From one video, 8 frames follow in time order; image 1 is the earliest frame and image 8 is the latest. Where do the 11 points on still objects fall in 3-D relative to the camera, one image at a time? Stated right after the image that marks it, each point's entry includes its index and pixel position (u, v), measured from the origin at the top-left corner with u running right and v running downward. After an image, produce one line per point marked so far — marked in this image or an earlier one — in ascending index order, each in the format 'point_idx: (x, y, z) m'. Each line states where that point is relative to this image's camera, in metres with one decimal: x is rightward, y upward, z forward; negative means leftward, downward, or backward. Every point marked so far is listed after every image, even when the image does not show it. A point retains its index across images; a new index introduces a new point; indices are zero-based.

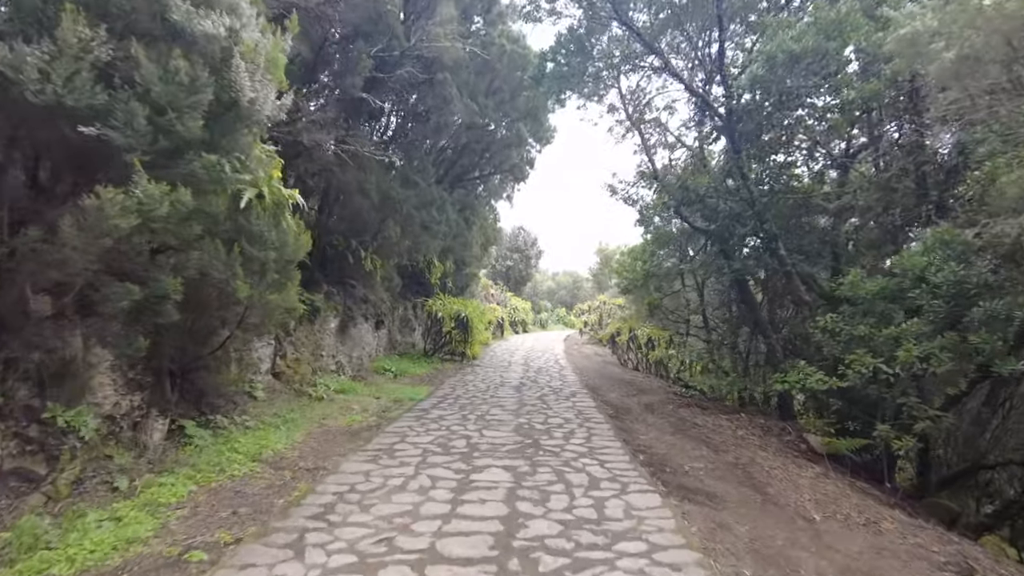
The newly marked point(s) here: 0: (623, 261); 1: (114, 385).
0: (+2.2, +0.5, +12.9) m
1: (-2.3, -0.6, +3.8) m
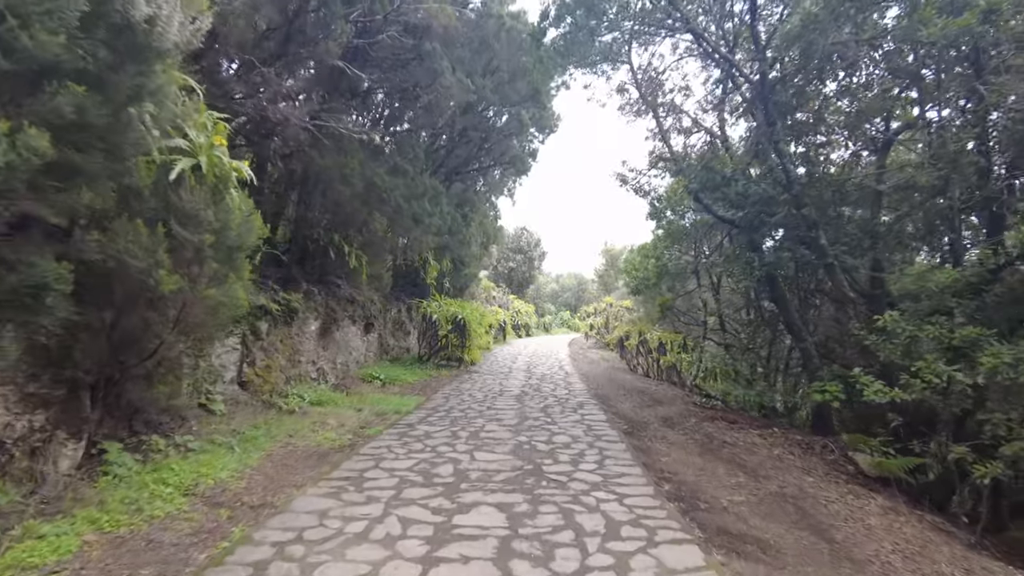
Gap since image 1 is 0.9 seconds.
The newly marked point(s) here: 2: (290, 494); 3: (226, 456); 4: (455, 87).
0: (+2.3, +0.5, +12.0) m
1: (-2.4, -0.5, +3.0) m
2: (-1.2, -1.1, +3.5) m
3: (-1.8, -1.1, +4.1) m
4: (-0.7, +2.3, +7.4) m
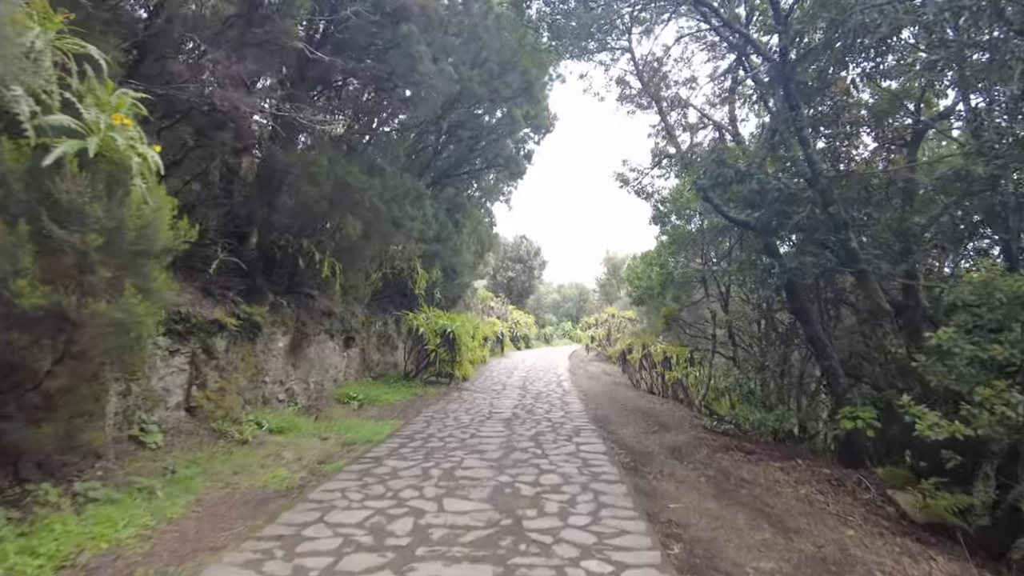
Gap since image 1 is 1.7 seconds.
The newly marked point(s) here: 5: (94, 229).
0: (+2.2, +0.3, +11.3) m
1: (-2.5, -0.6, +2.2) m
2: (-1.4, -1.2, +2.8) m
3: (-2.0, -1.2, +3.4) m
4: (-0.8, +2.2, +6.7) m
5: (-1.8, +0.3, +2.8) m
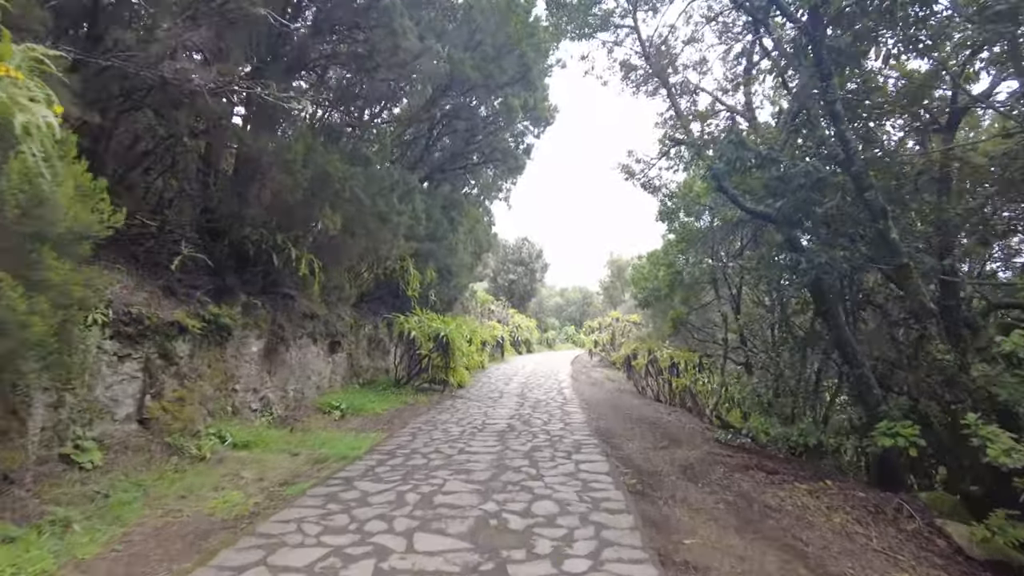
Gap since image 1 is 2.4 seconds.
0: (+2.1, +0.3, +10.7) m
1: (-2.6, -0.6, +1.7) m
2: (-1.4, -1.2, +2.2) m
3: (-2.1, -1.1, +2.8) m
4: (-0.9, +2.2, +6.2) m
5: (-1.9, +0.3, +2.2) m
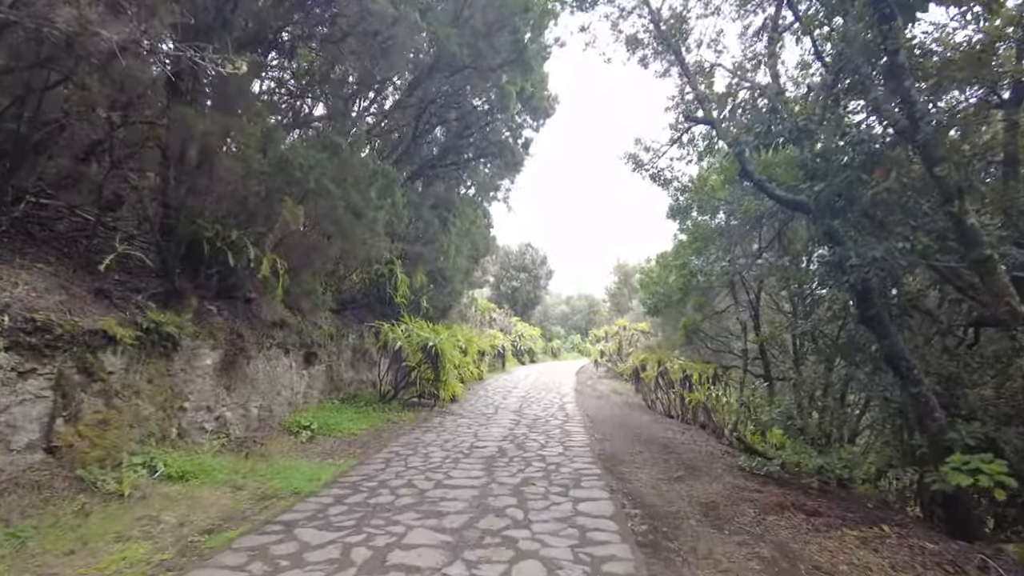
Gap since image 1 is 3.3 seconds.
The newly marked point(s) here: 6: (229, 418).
0: (+2.1, +0.2, +9.9) m
1: (-2.7, -0.5, +0.9) m
2: (-1.6, -1.1, +1.4) m
3: (-2.2, -1.1, +2.0) m
4: (-1.0, +2.2, +5.4) m
5: (-2.0, +0.3, +1.4) m
6: (-2.5, -1.2, +5.8) m
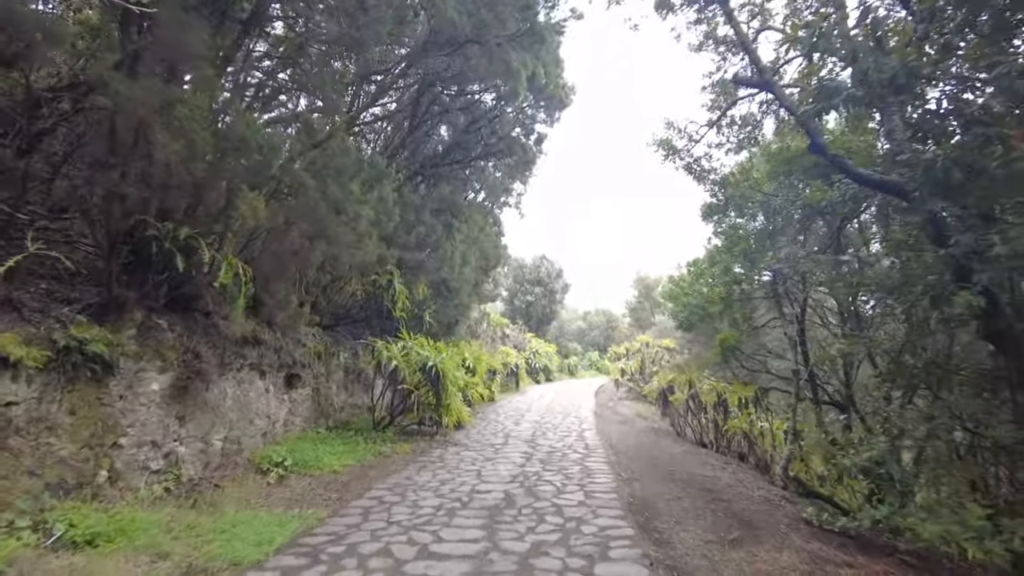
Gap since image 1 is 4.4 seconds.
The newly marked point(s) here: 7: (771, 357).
0: (+2.3, 0.0, +8.8) m
1: (-2.8, -0.5, -0.1) m
2: (-1.6, -1.1, +0.4) m
3: (-2.2, -1.1, +1.0) m
4: (-0.9, +2.1, +4.5) m
5: (-2.1, +0.3, +0.5) m
6: (-2.5, -1.2, +4.8) m
7: (+3.1, -0.8, +7.7) m
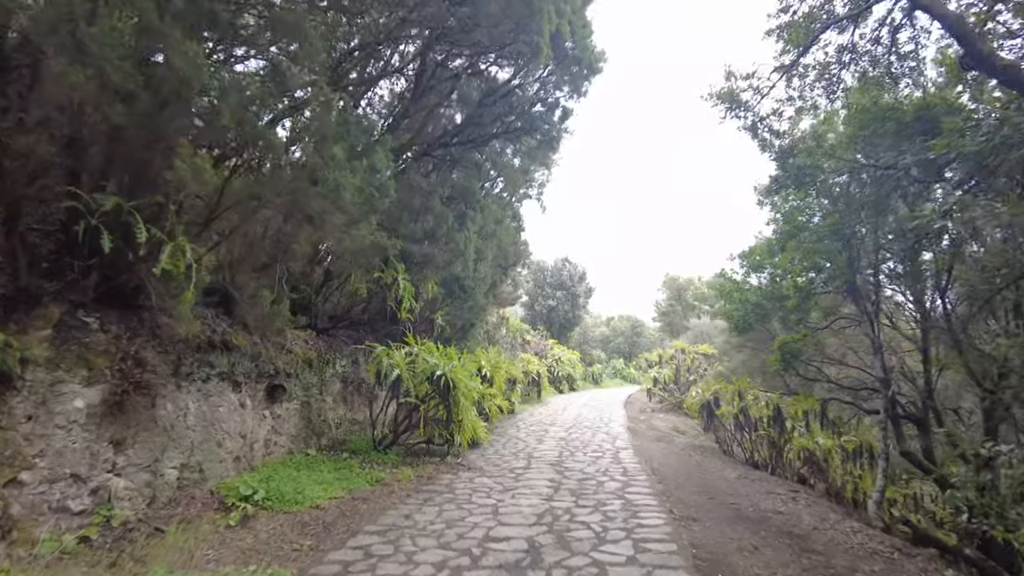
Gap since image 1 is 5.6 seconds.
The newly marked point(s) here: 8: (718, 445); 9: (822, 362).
0: (+2.5, +0.1, +7.7) m
1: (-2.8, -0.4, -1.1) m
2: (-1.6, -1.0, -0.7) m
3: (-2.2, -1.0, 0.0) m
4: (-0.8, +2.2, +3.4) m
5: (-2.1, +0.5, -0.5) m
6: (-2.3, -1.2, +3.8) m
7: (+3.4, -0.8, +6.5) m
8: (+2.9, -2.2, +9.1) m
9: (+3.3, -0.8, +6.7) m
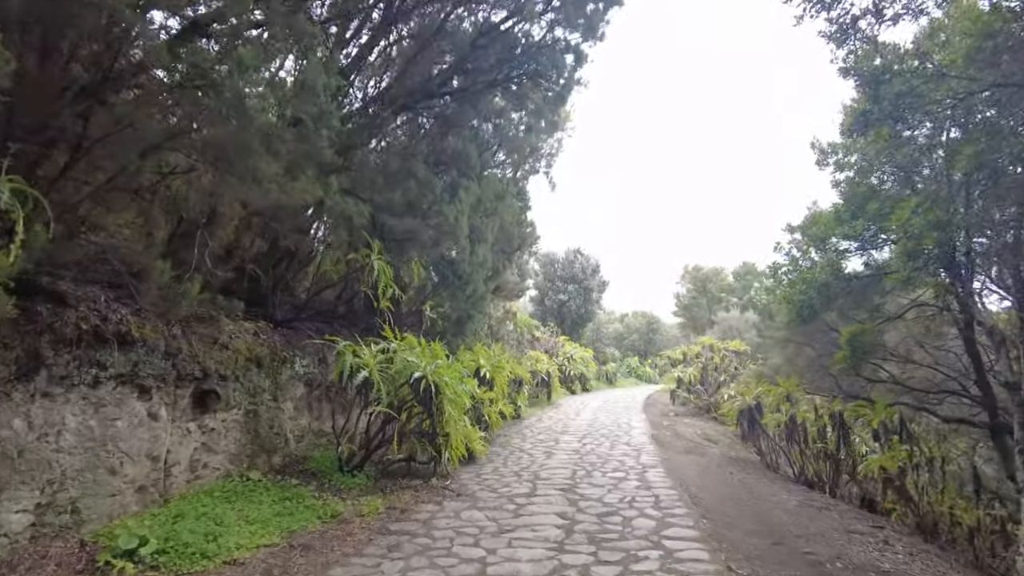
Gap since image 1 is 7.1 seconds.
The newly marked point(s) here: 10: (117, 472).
0: (+2.6, +0.3, +6.3) m
1: (-2.9, -0.2, -2.3) m
2: (-1.7, -0.8, -2.0) m
3: (-2.3, -0.8, -1.3) m
4: (-0.8, +2.4, +2.1) m
5: (-2.2, +0.6, -1.8) m
6: (-2.4, -1.0, +2.5) m
7: (+3.4, -0.6, +5.1) m
8: (+2.9, -2.0, +7.8) m
9: (+3.3, -0.6, +5.3) m
10: (-2.2, -1.0, +3.6) m
